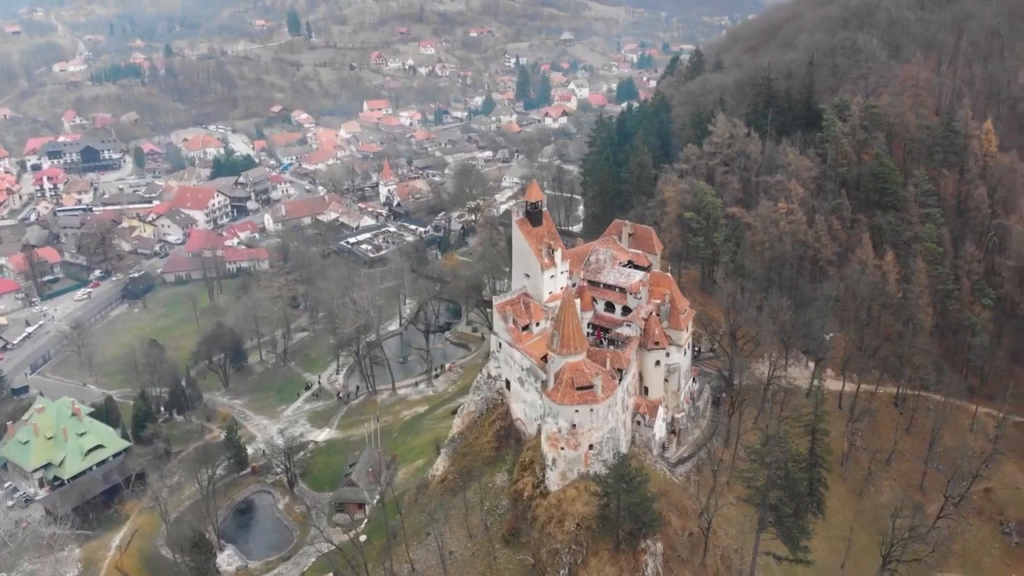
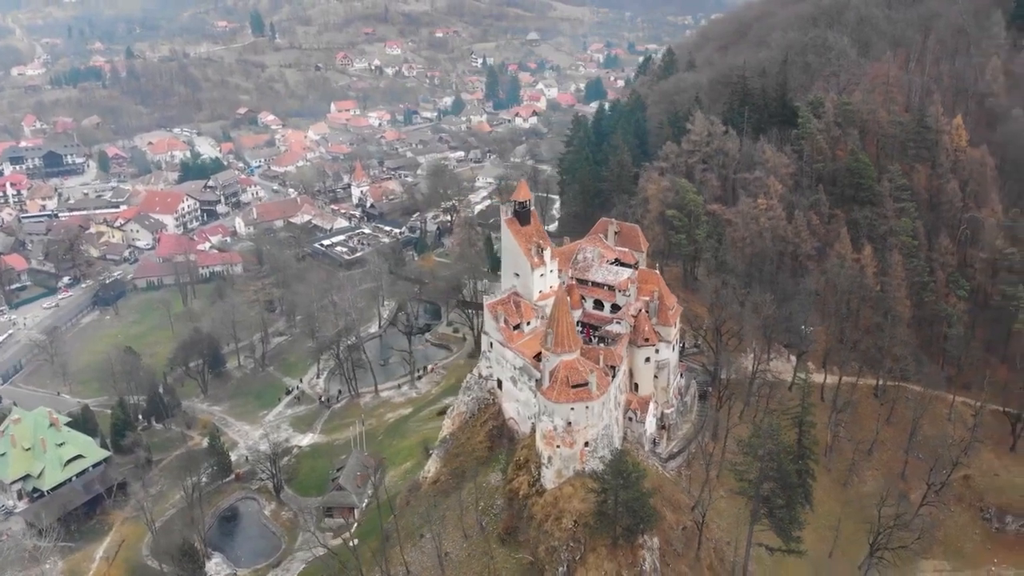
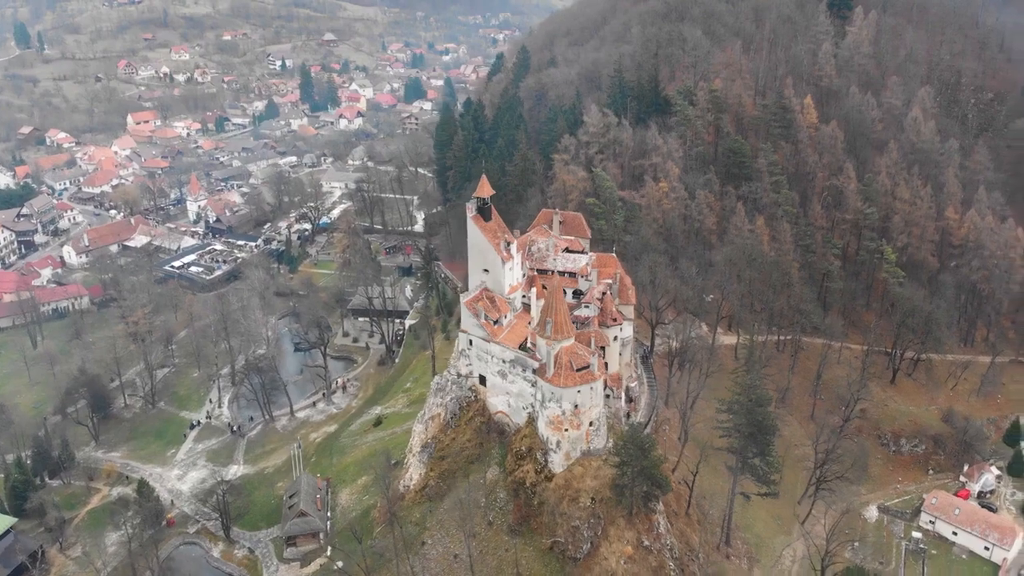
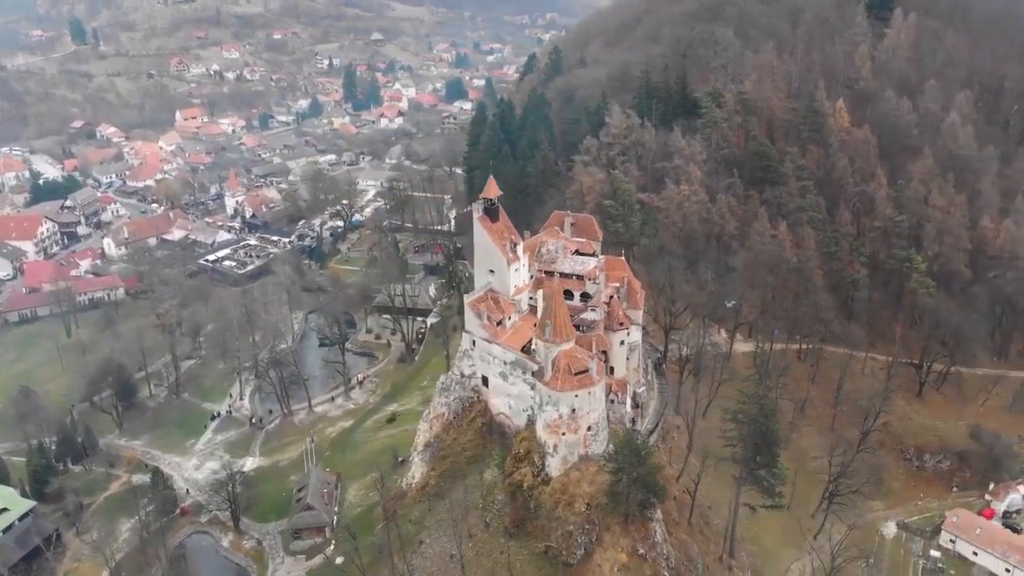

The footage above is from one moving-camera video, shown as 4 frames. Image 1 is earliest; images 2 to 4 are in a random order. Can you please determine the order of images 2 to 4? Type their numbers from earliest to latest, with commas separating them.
2, 4, 3
